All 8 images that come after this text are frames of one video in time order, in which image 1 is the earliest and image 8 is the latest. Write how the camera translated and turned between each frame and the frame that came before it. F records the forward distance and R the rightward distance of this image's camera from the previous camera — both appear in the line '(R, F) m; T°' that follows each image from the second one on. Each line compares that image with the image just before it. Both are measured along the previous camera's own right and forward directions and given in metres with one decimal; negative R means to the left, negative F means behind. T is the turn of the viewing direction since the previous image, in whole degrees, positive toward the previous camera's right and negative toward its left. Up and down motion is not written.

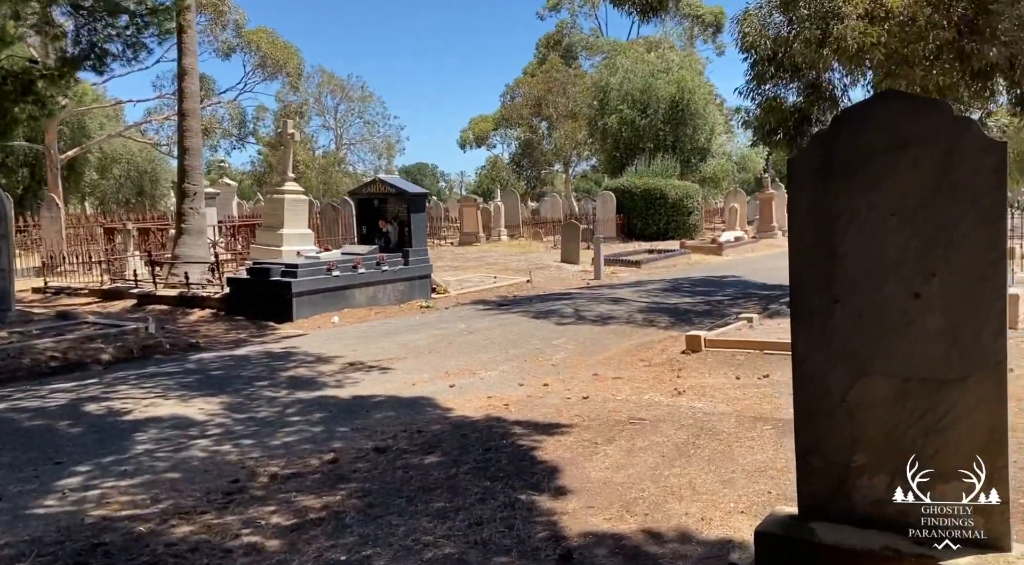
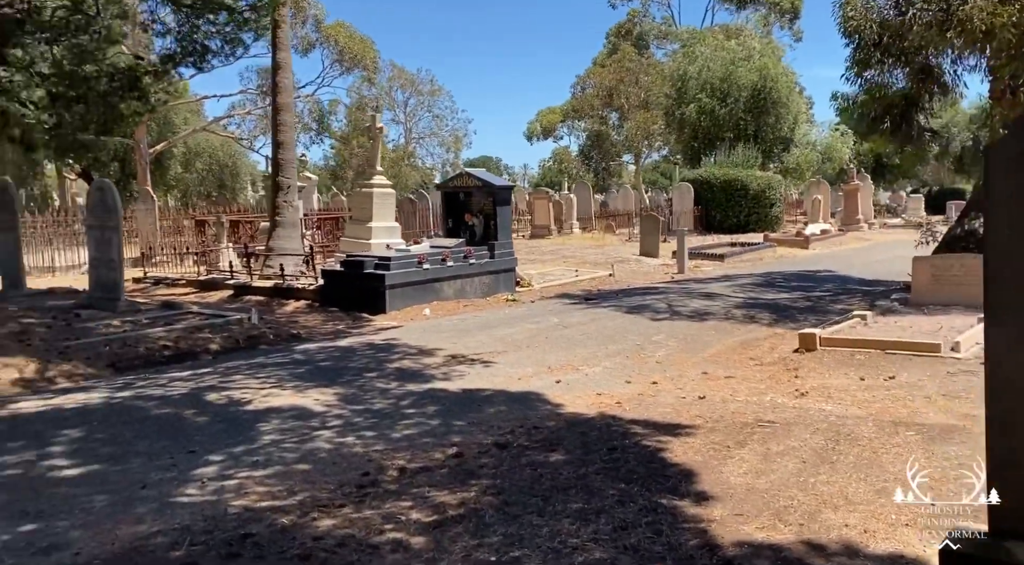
(-0.5, +0.1) m; -5°
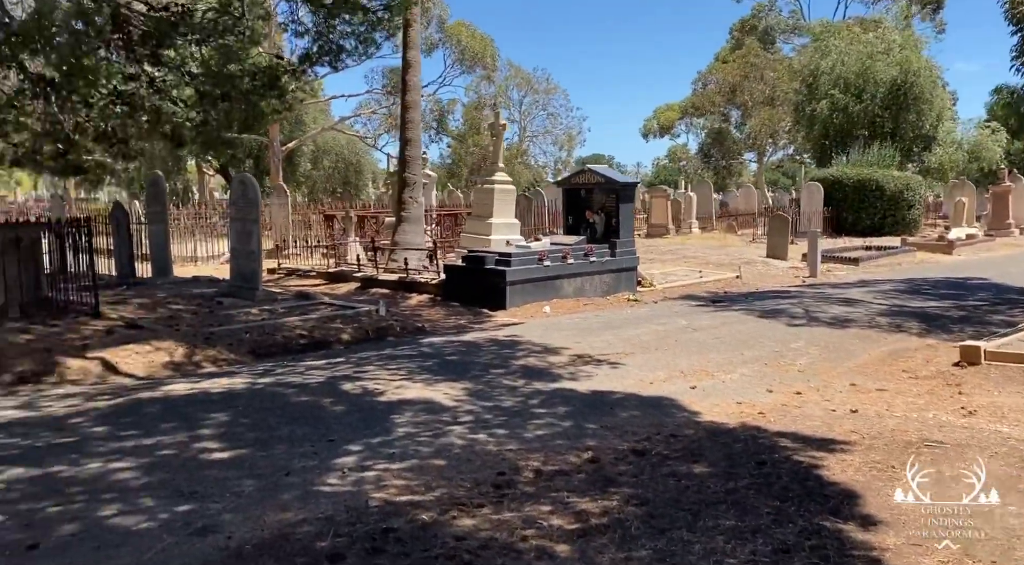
(-0.3, +0.2) m; -8°
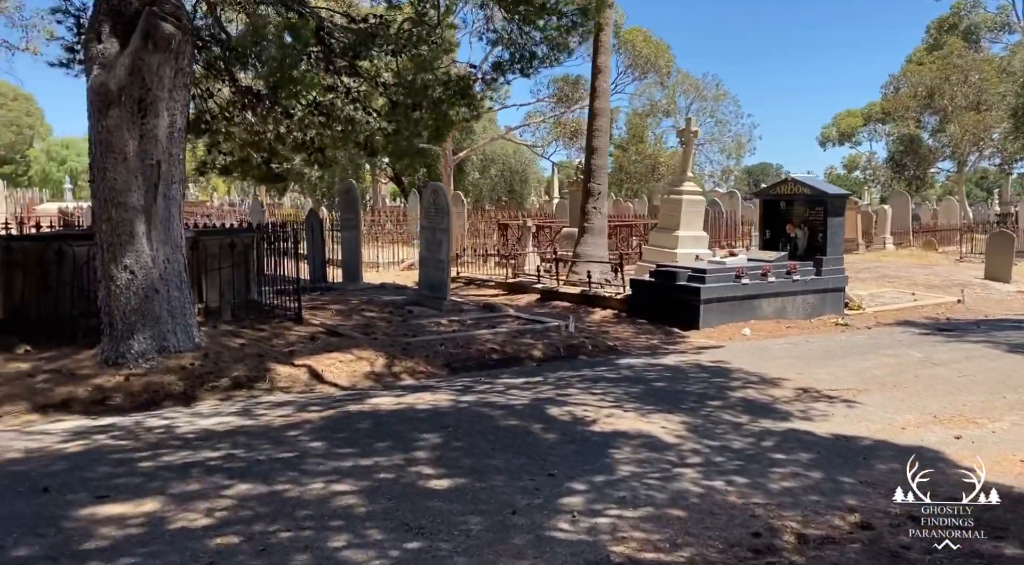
(-0.7, +0.5) m; -12°
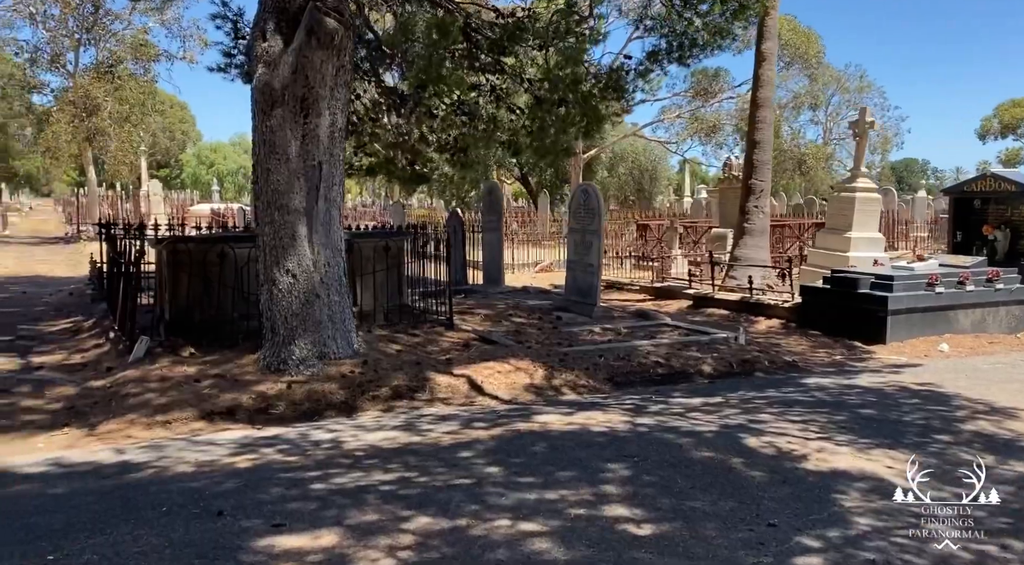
(-0.6, +0.6) m; -9°
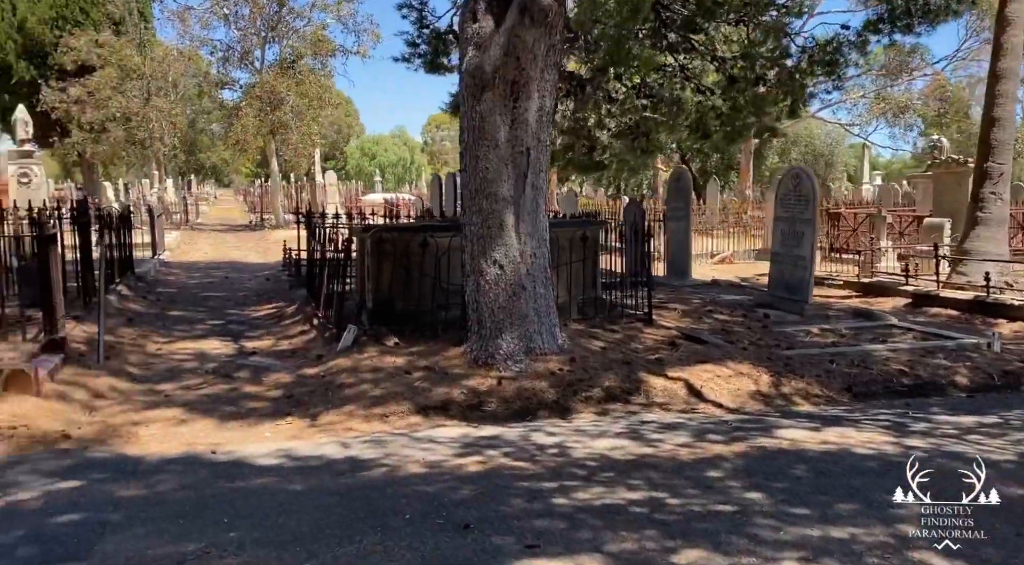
(-0.8, +0.5) m; -11°
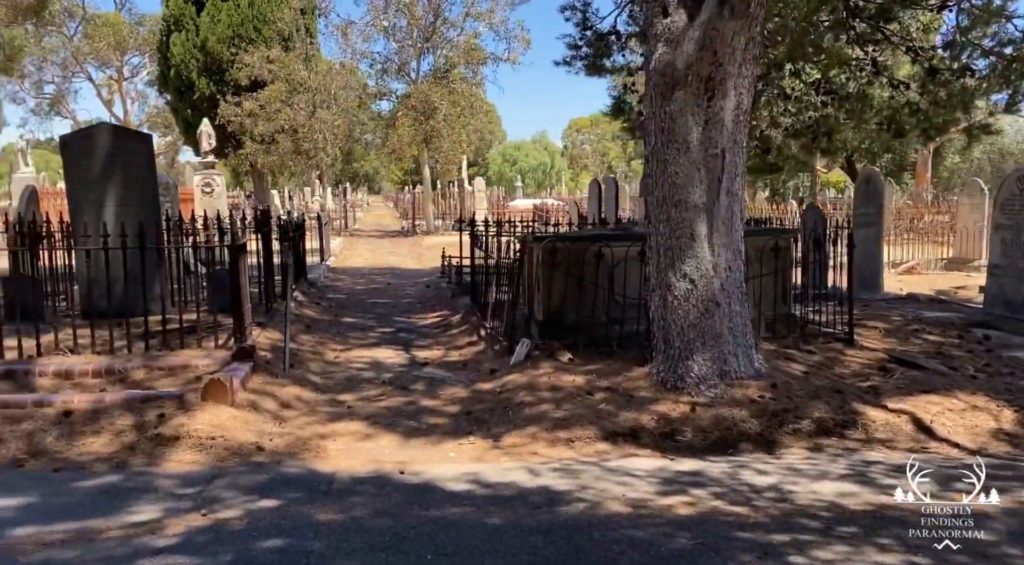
(-0.5, +0.4) m; -10°
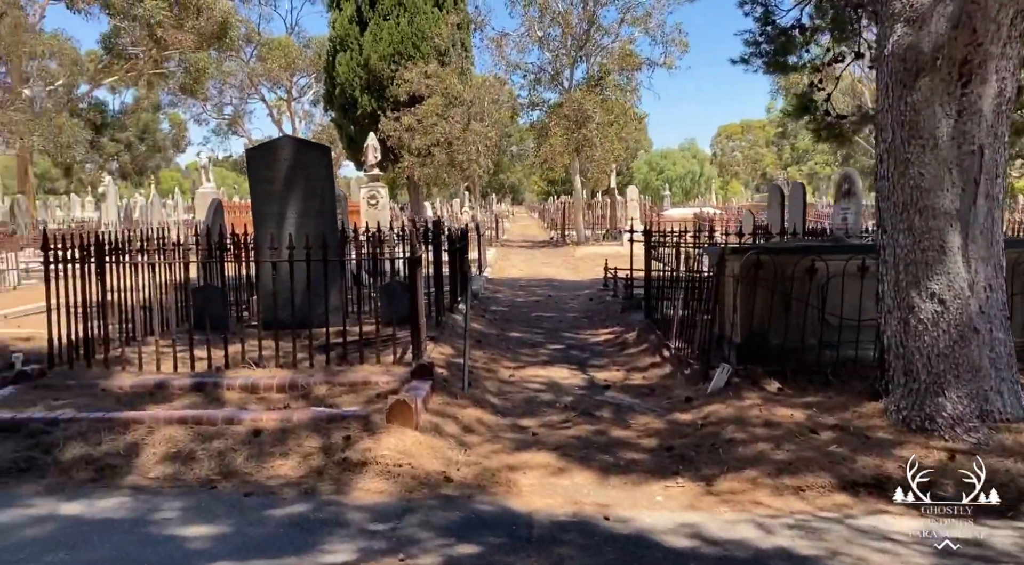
(-0.5, +0.6) m; -11°
